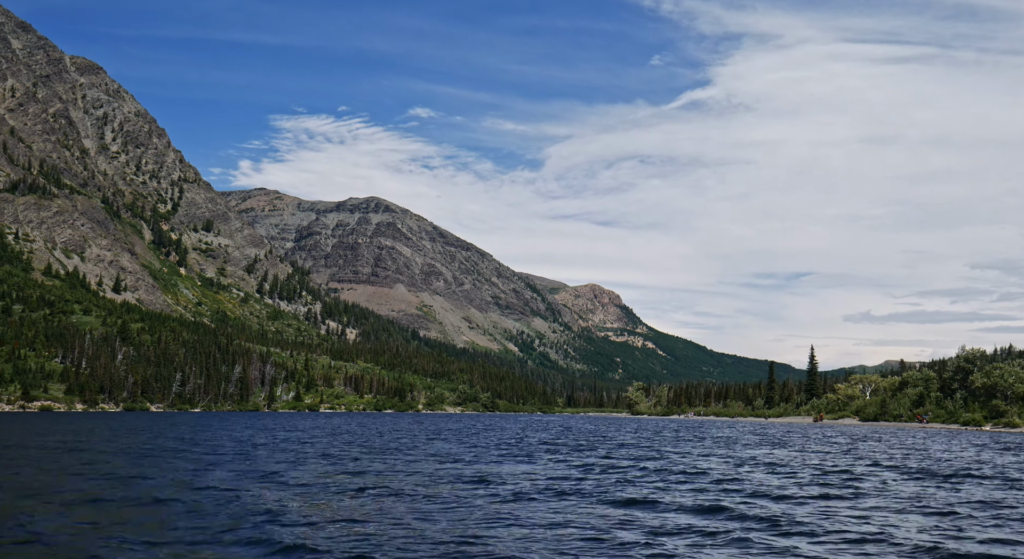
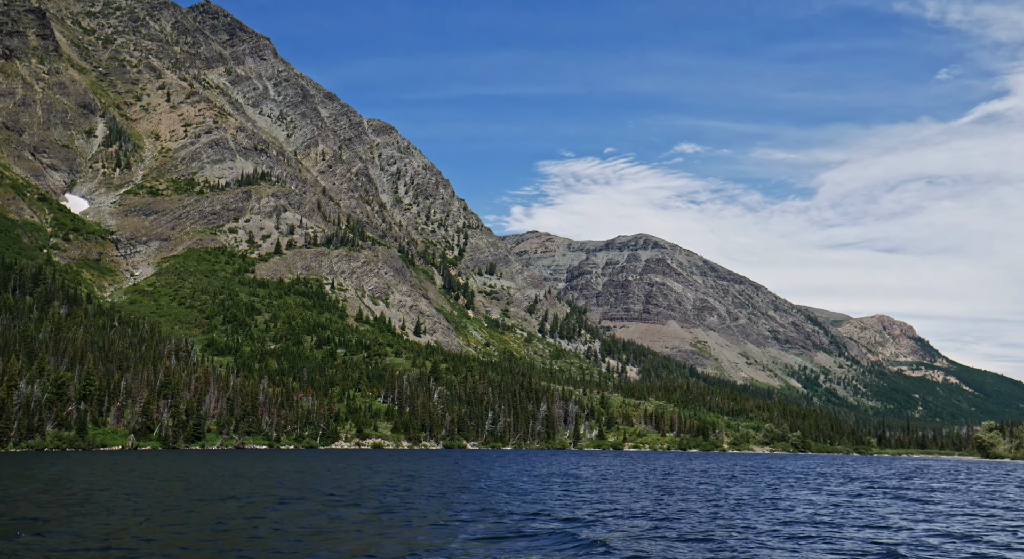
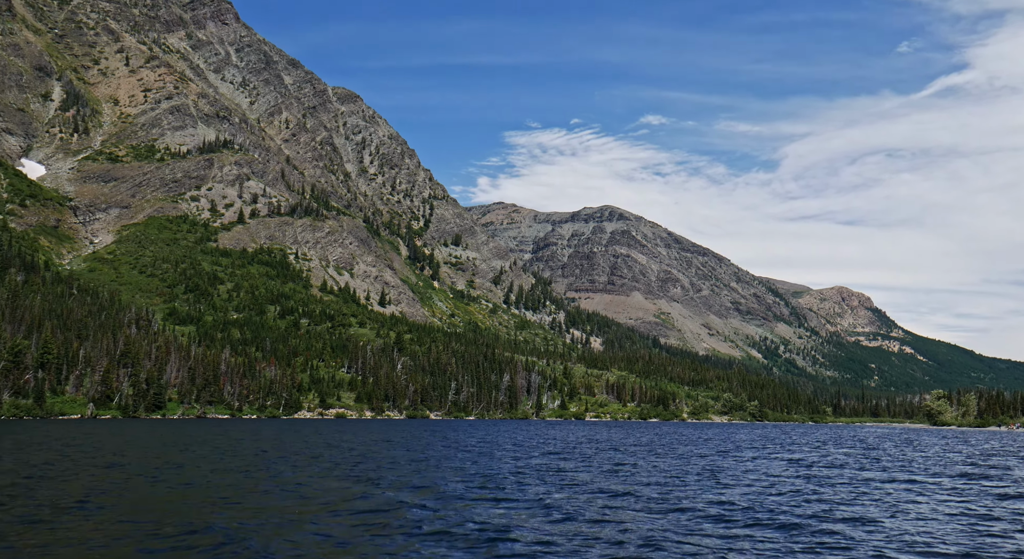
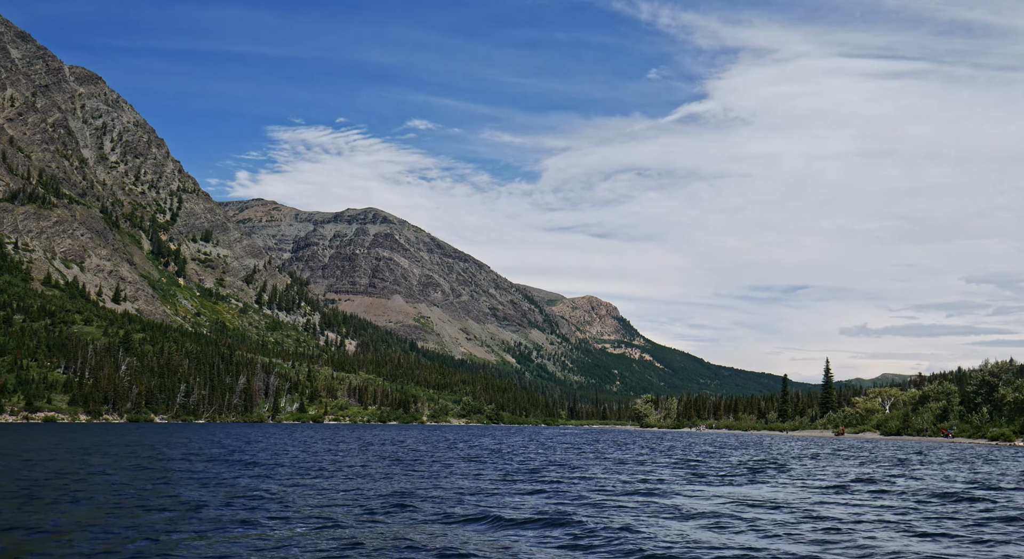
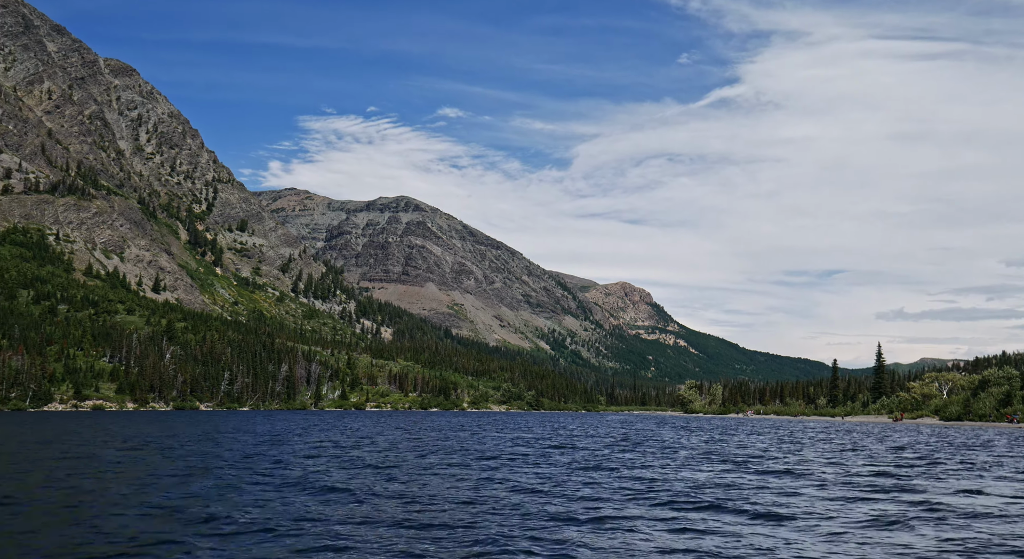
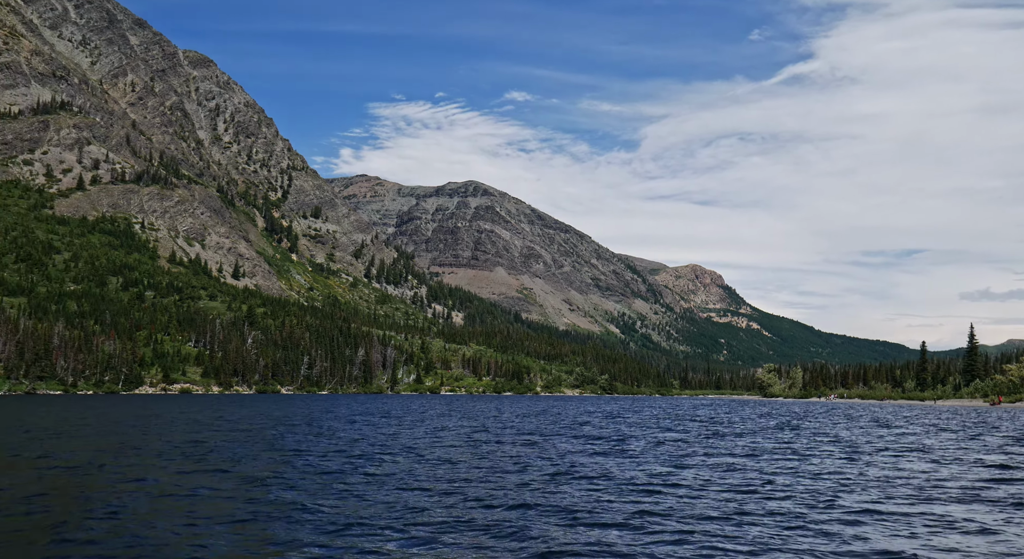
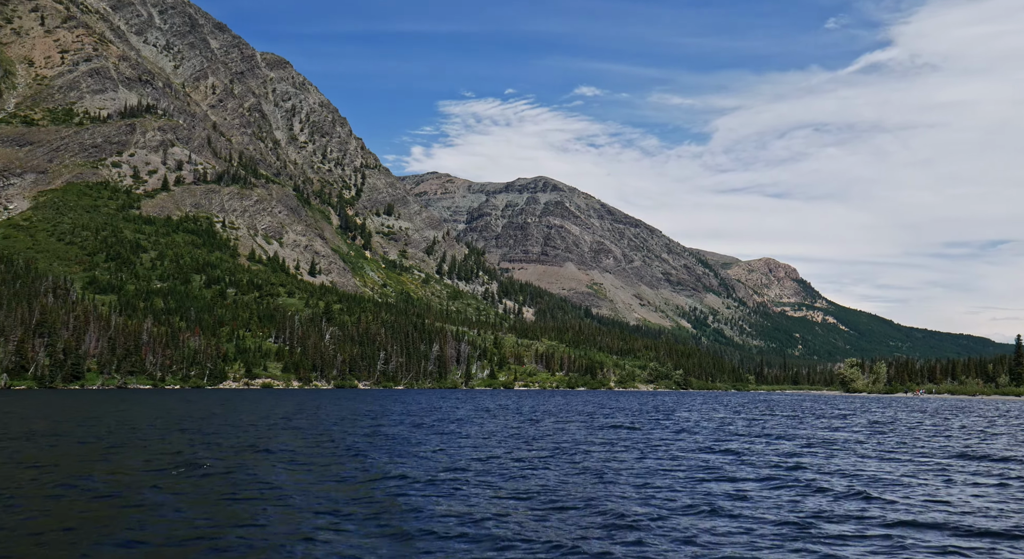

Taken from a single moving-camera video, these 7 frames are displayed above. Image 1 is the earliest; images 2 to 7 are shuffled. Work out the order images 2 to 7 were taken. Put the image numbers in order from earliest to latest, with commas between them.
4, 5, 6, 7, 3, 2
